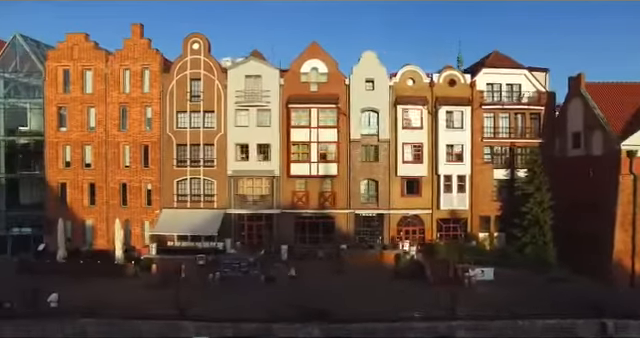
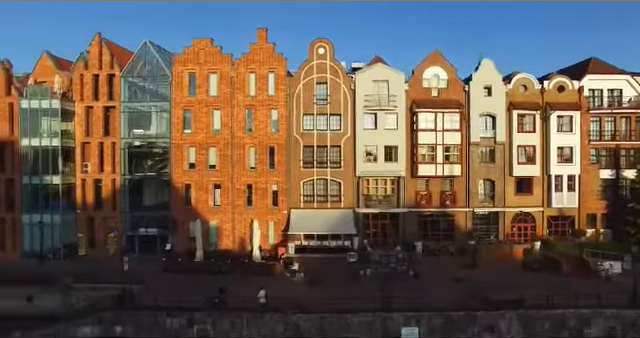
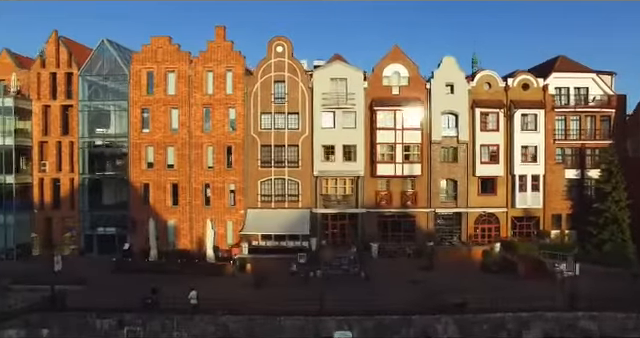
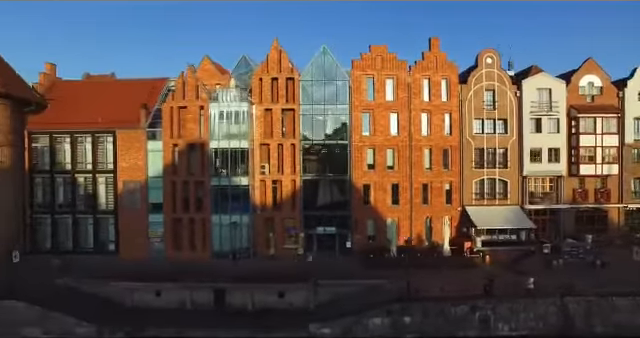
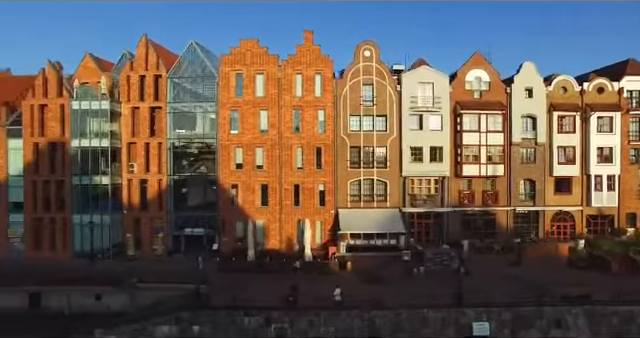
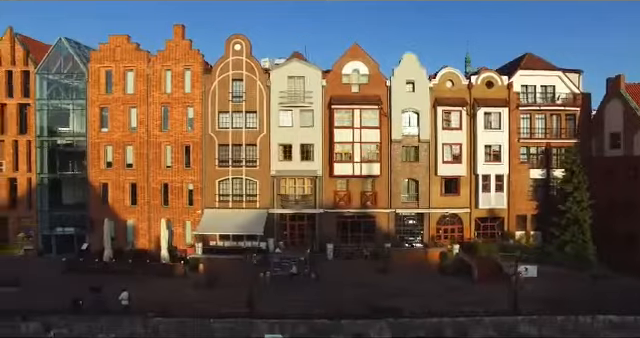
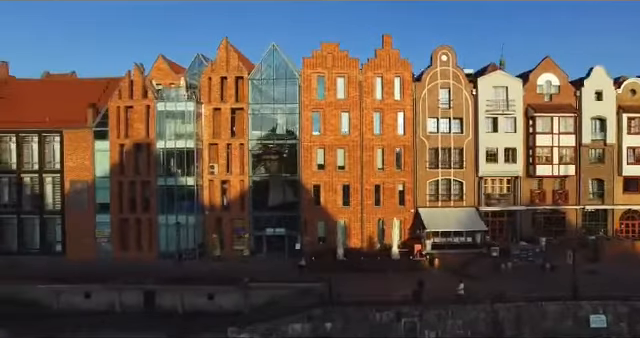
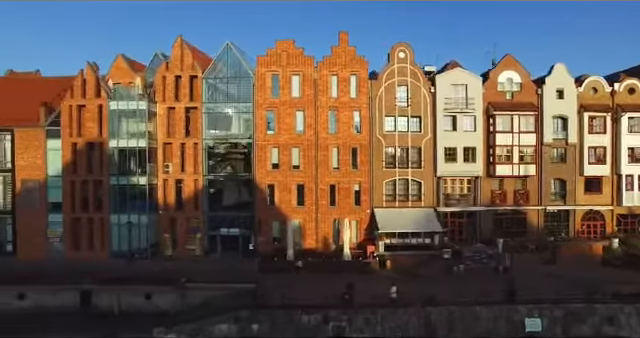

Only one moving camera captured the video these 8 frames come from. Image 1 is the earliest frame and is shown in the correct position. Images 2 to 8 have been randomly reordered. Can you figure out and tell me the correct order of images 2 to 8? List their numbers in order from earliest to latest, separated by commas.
6, 3, 2, 5, 8, 7, 4
